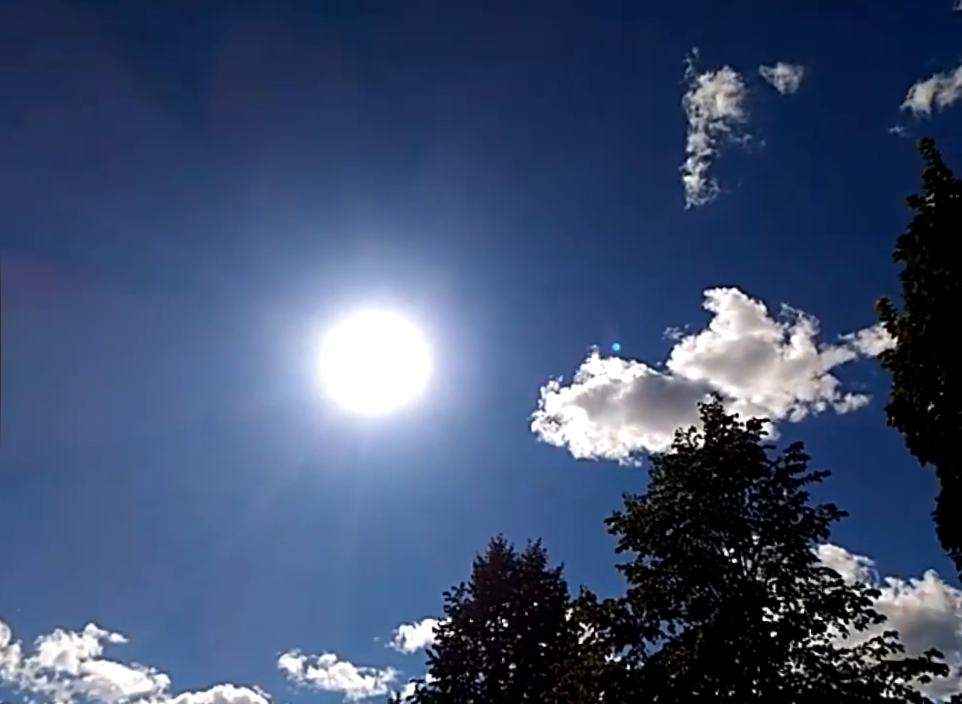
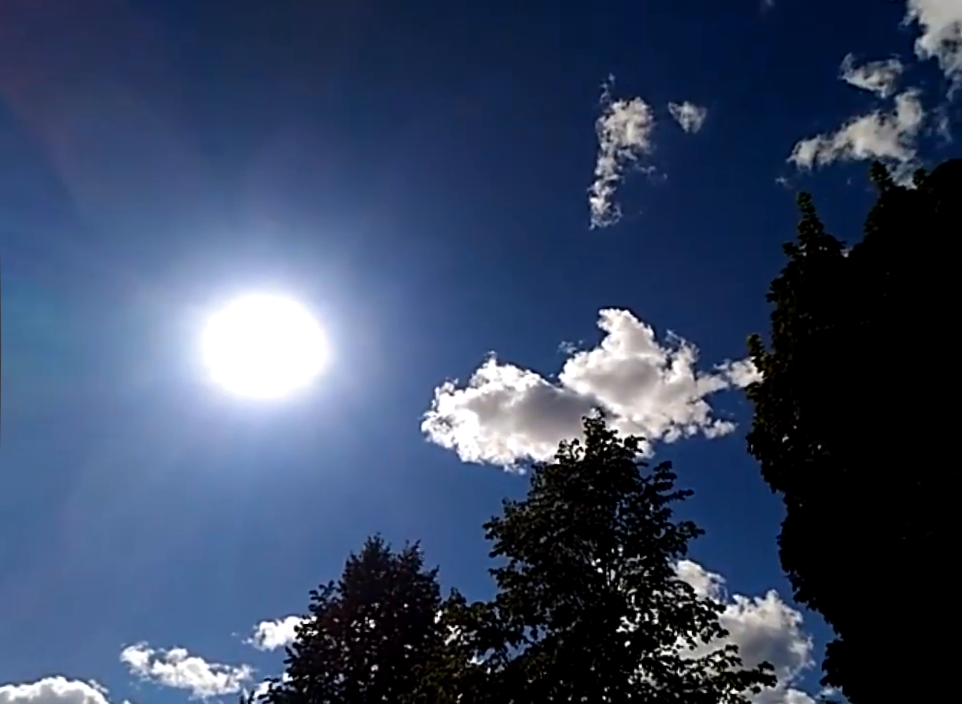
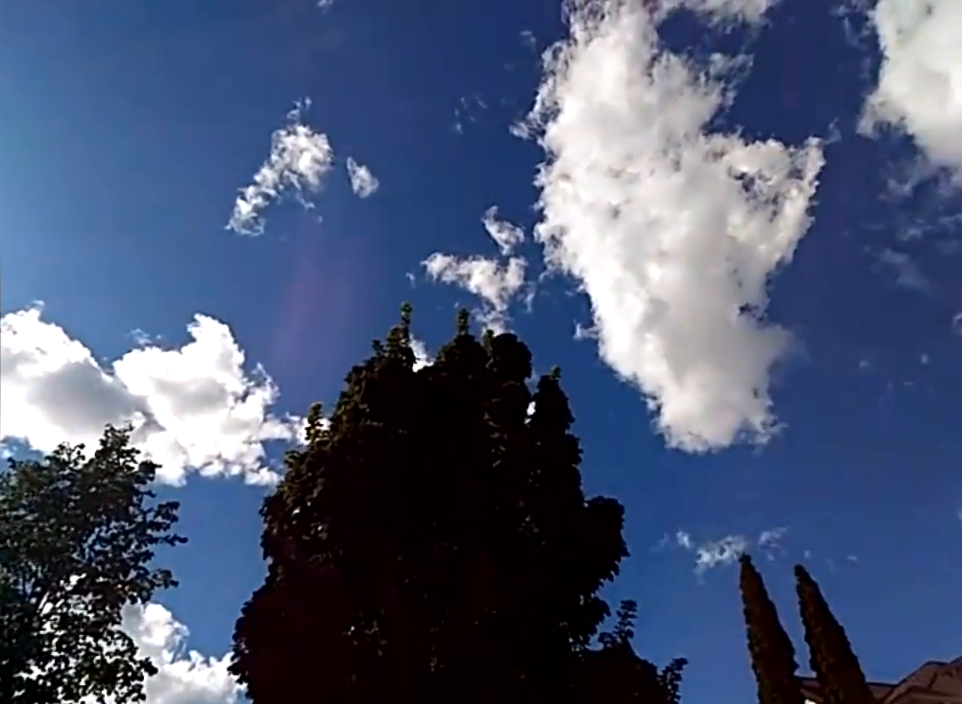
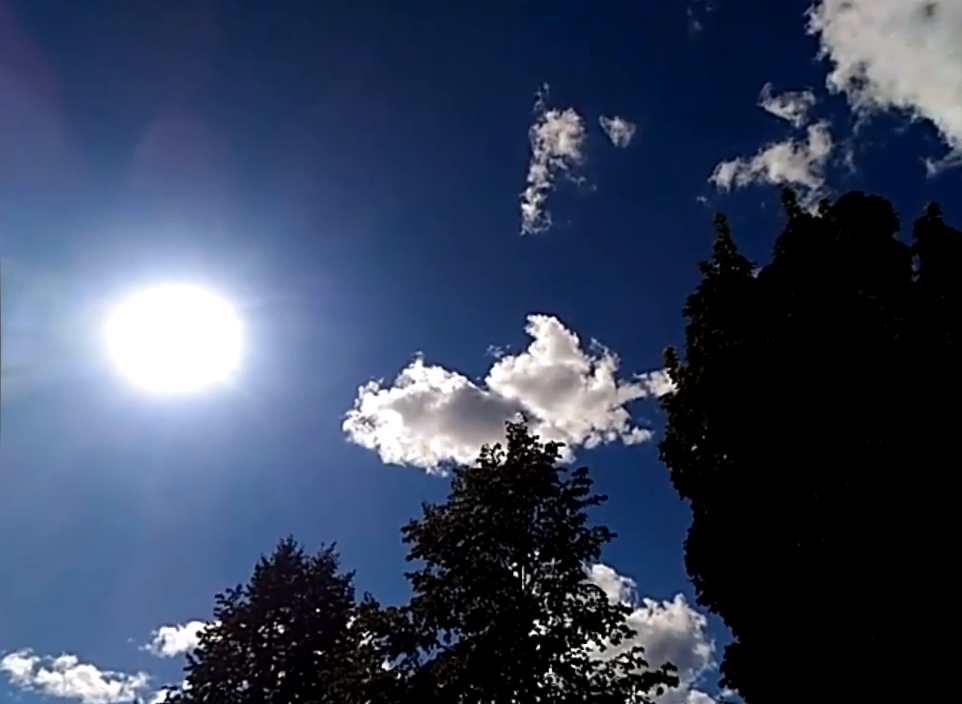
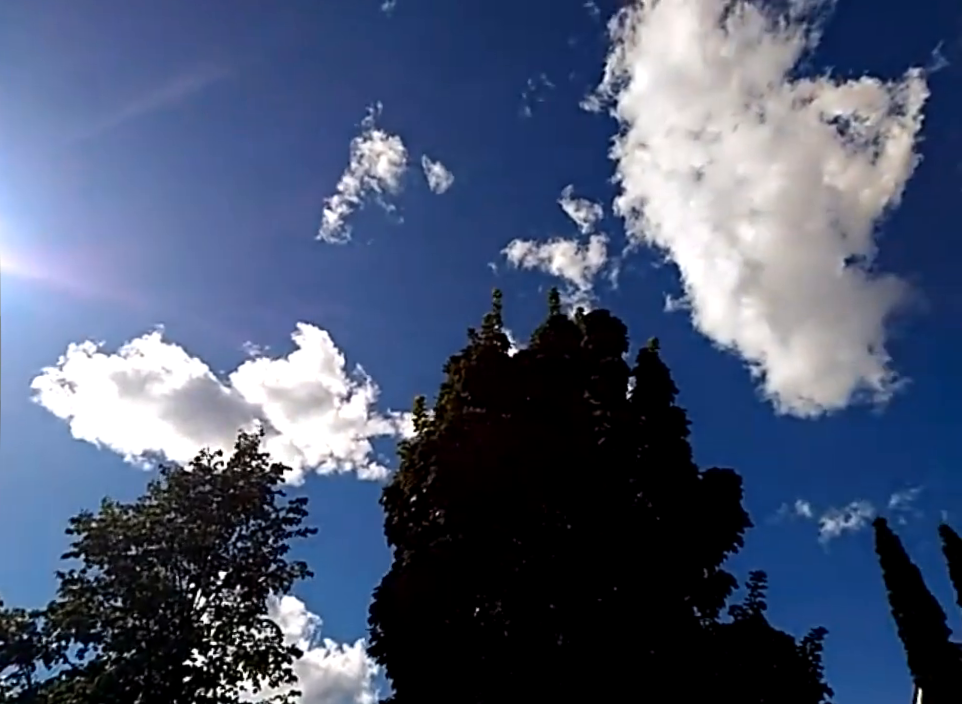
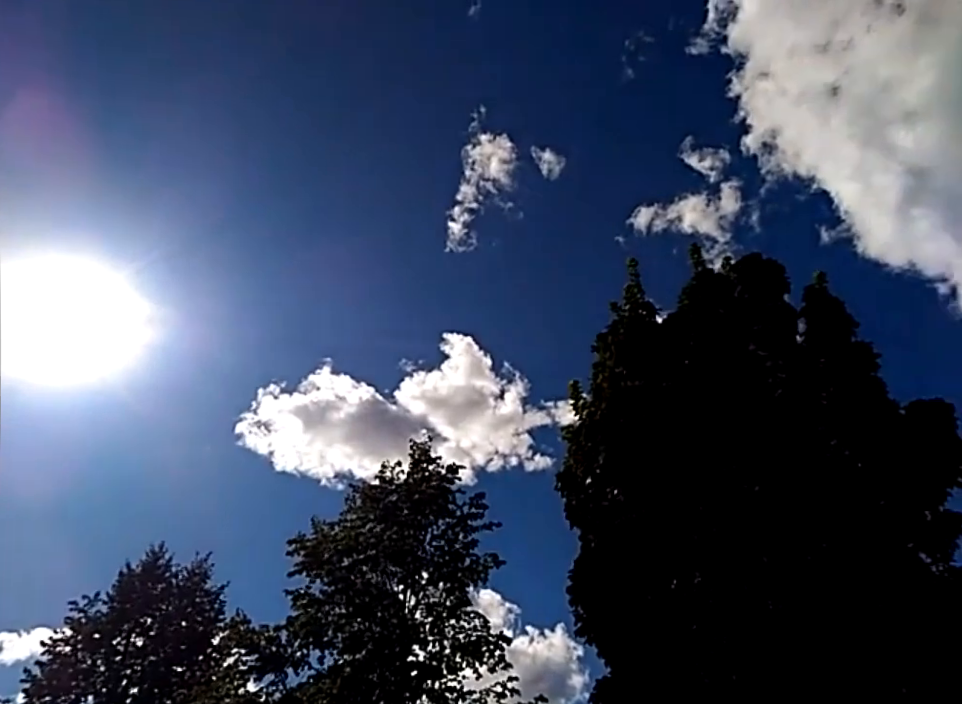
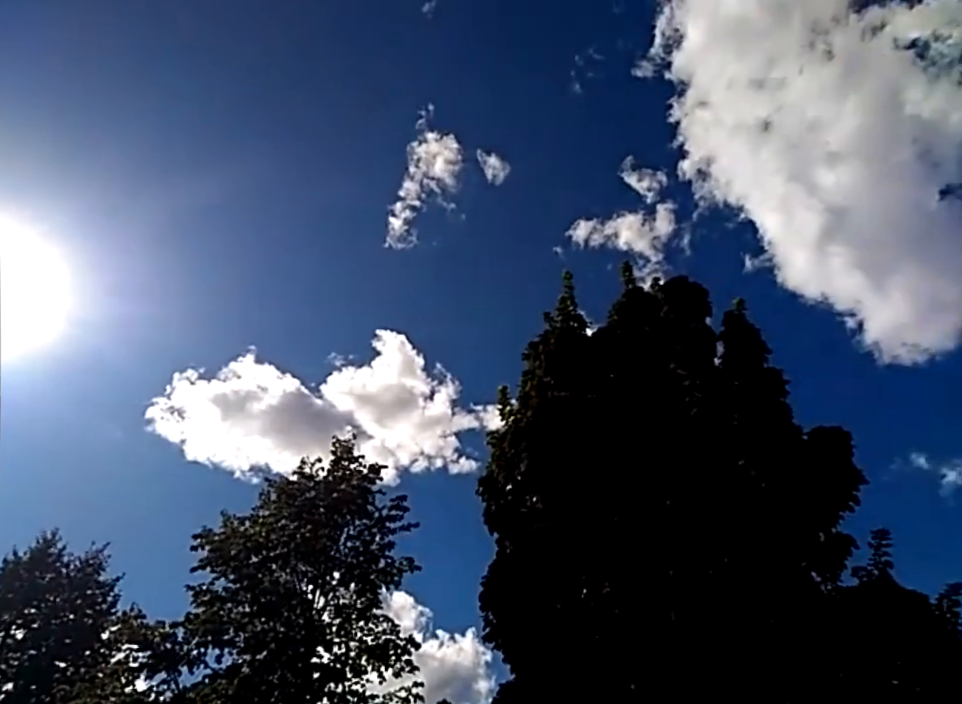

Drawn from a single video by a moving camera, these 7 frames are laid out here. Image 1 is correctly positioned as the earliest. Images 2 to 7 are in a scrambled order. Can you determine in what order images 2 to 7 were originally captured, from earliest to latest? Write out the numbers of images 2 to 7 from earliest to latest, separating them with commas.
2, 4, 6, 7, 5, 3
